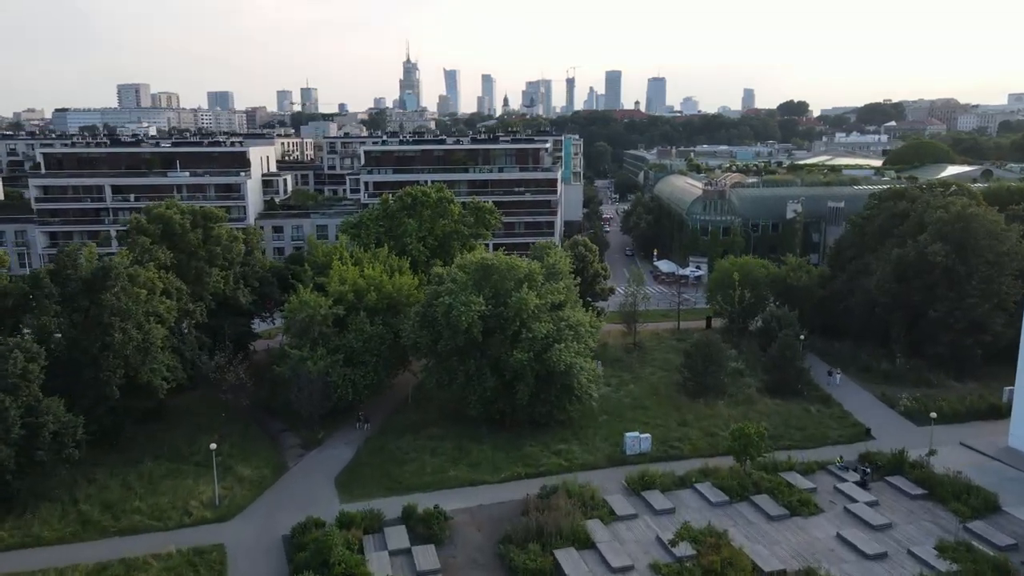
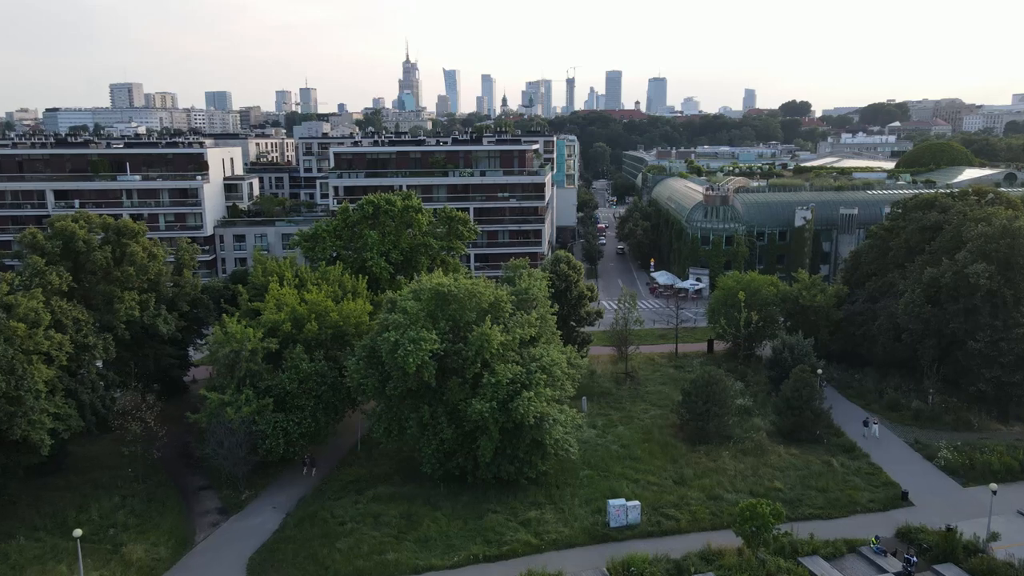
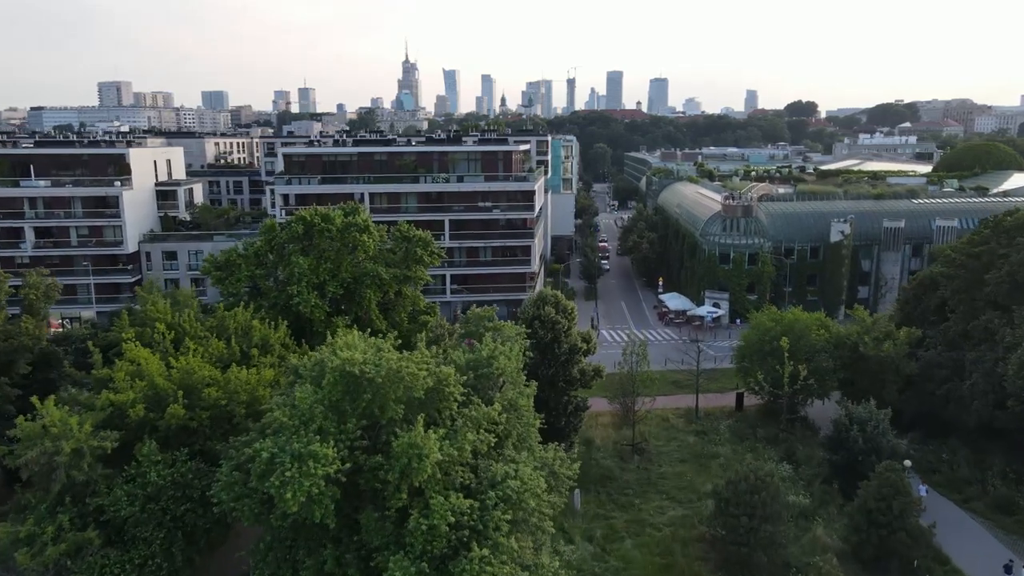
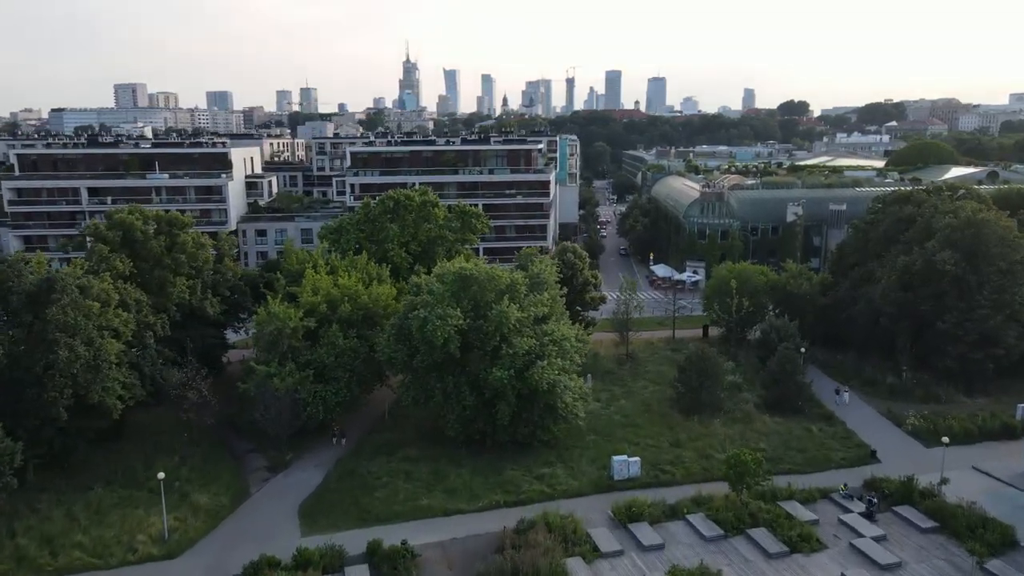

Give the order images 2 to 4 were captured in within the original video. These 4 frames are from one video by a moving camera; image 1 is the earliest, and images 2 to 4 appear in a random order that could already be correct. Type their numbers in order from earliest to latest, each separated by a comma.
4, 2, 3
